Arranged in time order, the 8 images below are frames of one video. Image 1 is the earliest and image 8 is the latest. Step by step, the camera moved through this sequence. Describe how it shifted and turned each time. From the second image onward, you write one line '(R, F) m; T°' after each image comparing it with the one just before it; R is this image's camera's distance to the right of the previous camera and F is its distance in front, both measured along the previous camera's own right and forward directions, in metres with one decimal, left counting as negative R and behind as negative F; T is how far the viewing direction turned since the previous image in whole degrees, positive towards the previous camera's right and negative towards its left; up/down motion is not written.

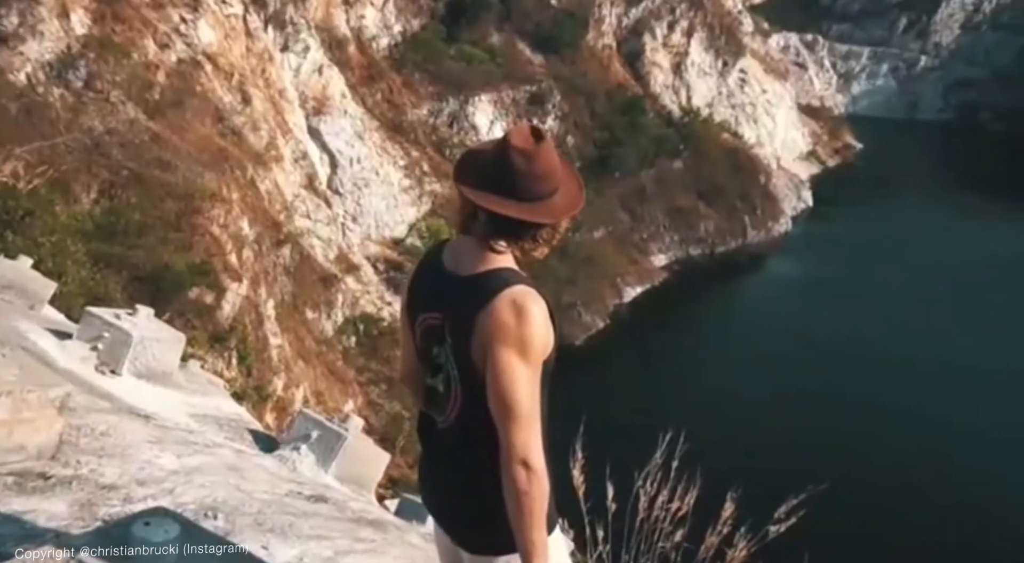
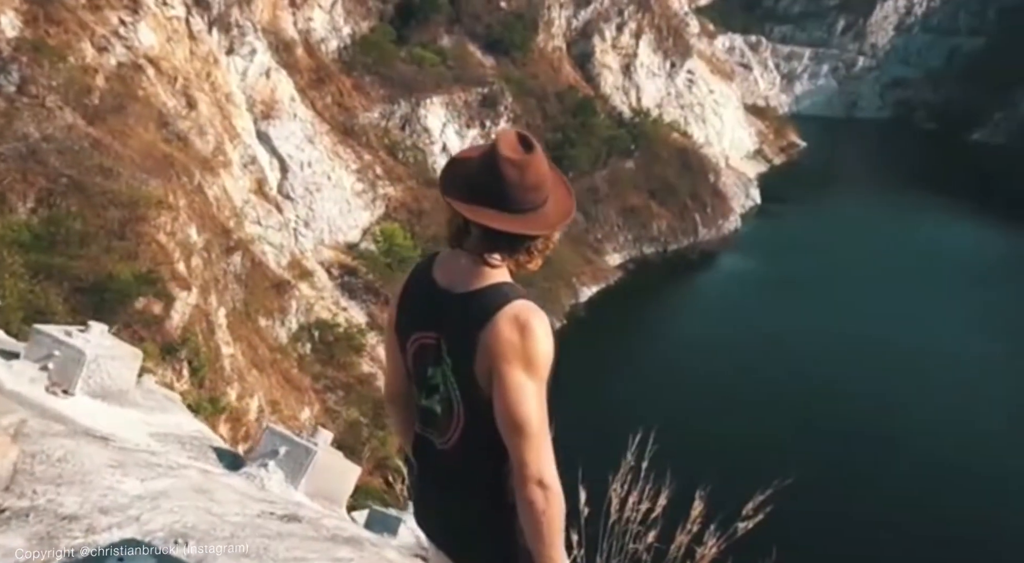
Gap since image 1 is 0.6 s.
(-0.2, +0.1) m; +3°
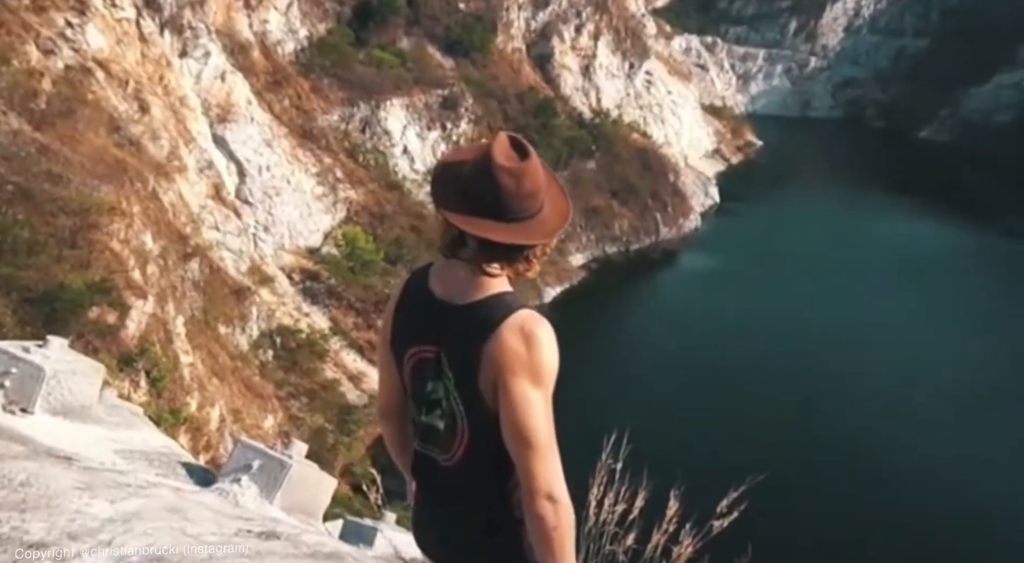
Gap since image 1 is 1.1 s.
(-0.1, +0.1) m; +3°
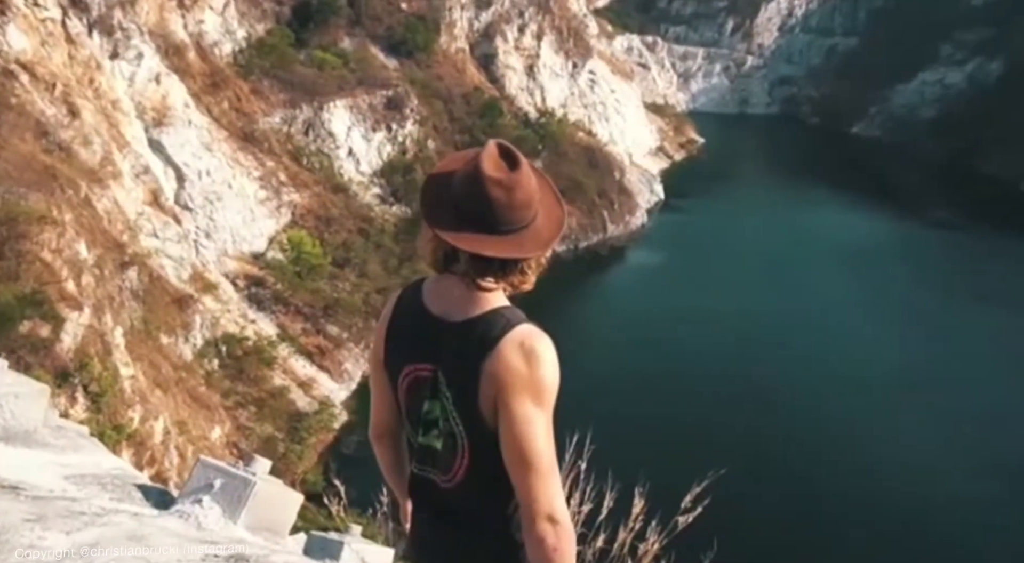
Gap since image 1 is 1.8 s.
(-0.2, +0.2) m; +4°
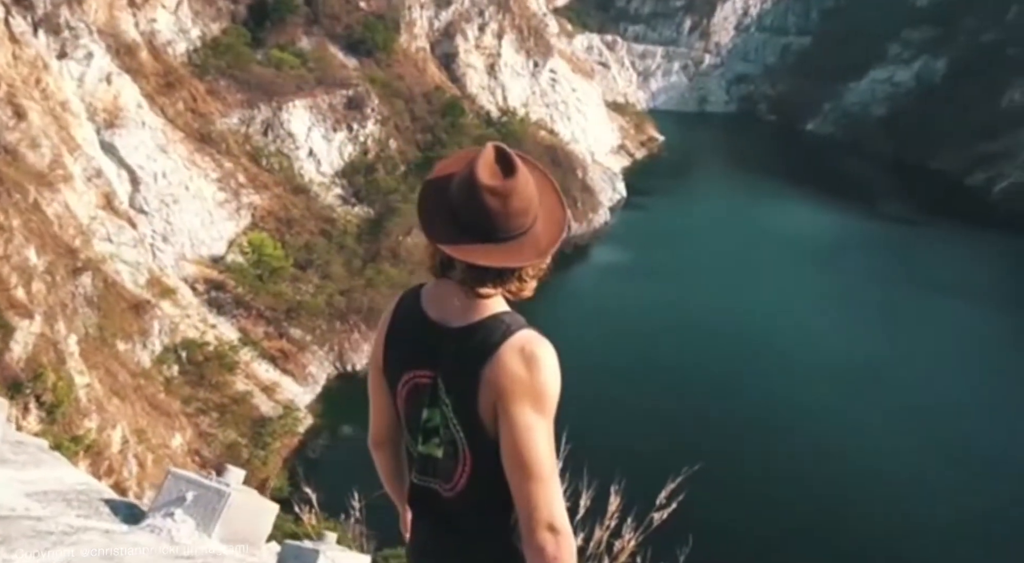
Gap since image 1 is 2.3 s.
(-0.1, +0.1) m; +3°
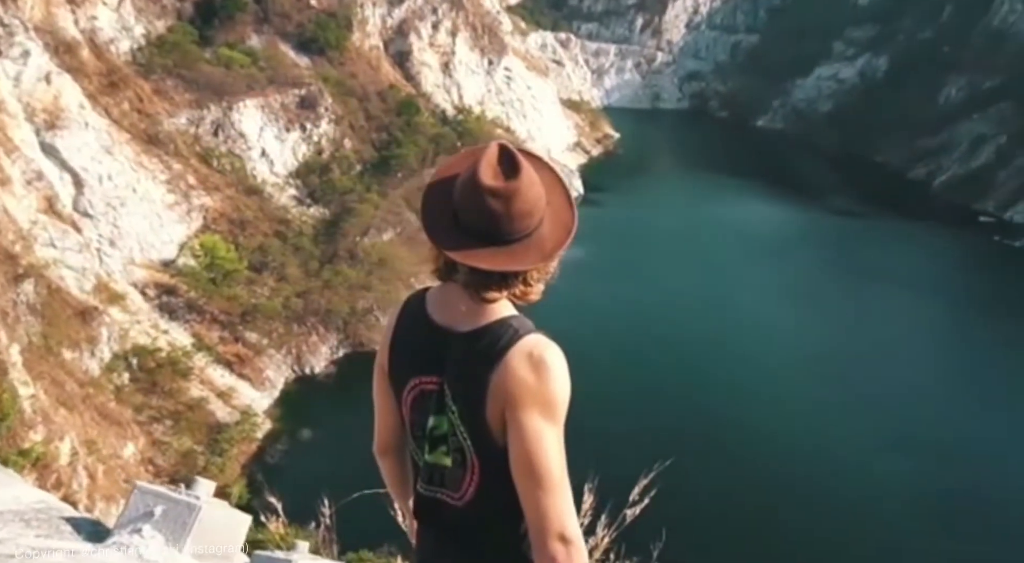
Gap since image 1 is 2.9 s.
(-0.2, +0.2) m; +3°
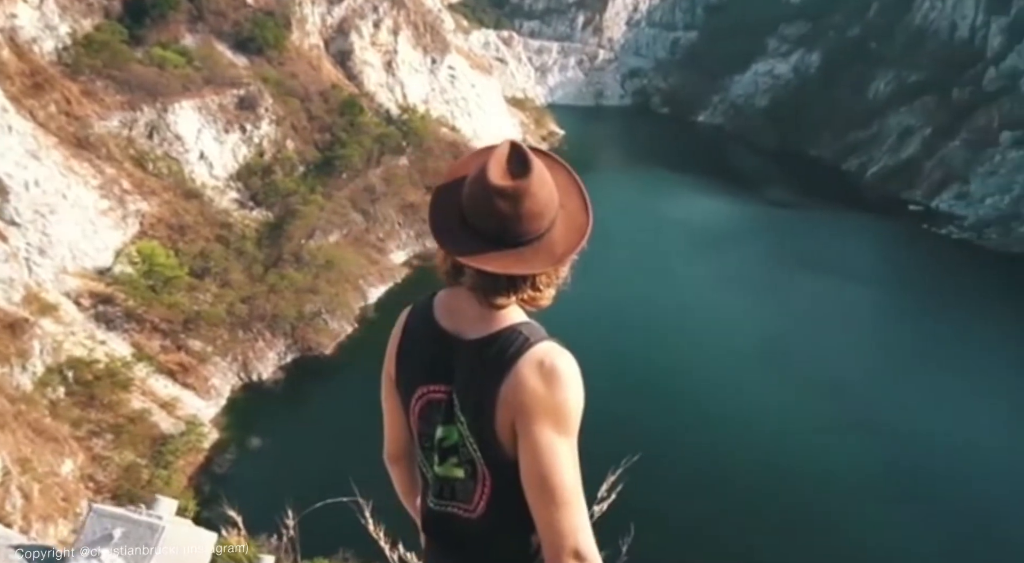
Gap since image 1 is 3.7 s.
(-0.3, +0.3) m; +4°
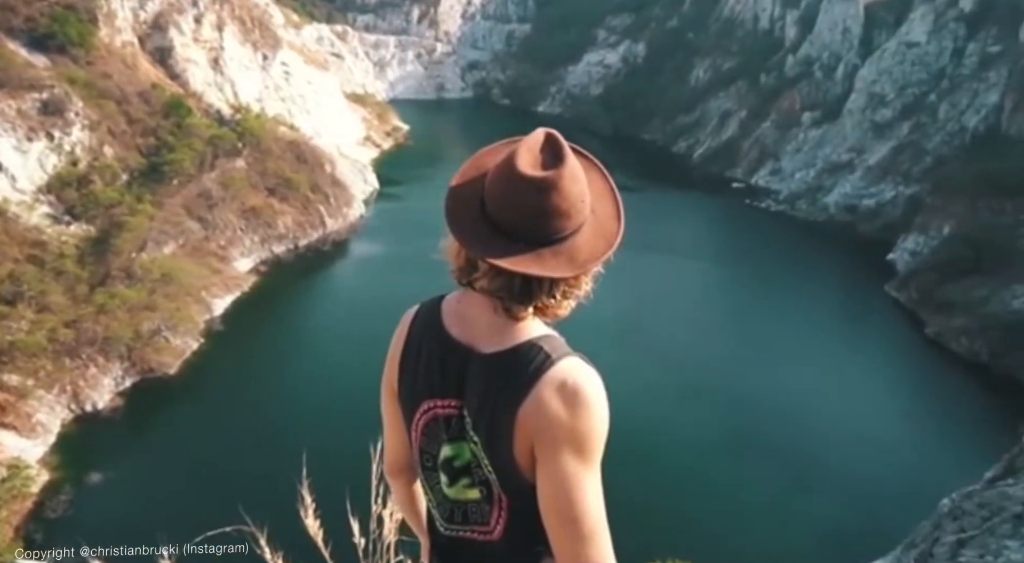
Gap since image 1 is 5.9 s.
(-0.5, +1.1) m; +10°
